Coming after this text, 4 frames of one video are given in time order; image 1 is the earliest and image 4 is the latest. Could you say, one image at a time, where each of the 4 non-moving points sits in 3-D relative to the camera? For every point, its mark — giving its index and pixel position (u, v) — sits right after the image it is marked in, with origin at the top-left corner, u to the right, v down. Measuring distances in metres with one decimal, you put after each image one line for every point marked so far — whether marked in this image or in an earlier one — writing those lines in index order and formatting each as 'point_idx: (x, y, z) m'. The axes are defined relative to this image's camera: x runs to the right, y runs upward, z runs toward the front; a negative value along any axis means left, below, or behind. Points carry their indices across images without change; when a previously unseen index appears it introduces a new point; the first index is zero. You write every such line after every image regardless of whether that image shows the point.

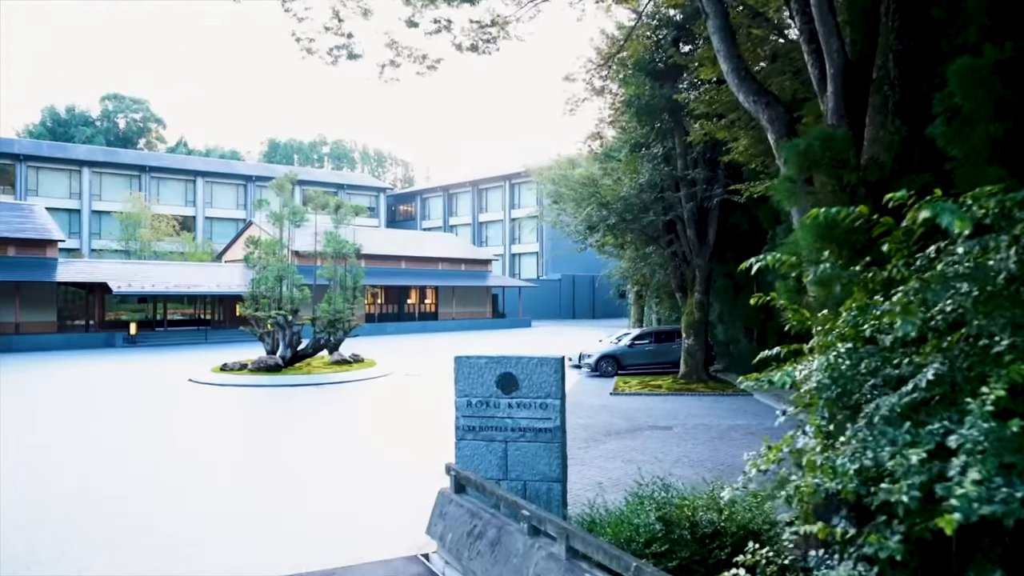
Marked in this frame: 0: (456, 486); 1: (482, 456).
0: (-0.5, -1.7, +6.2) m
1: (-0.3, -1.6, +6.9) m
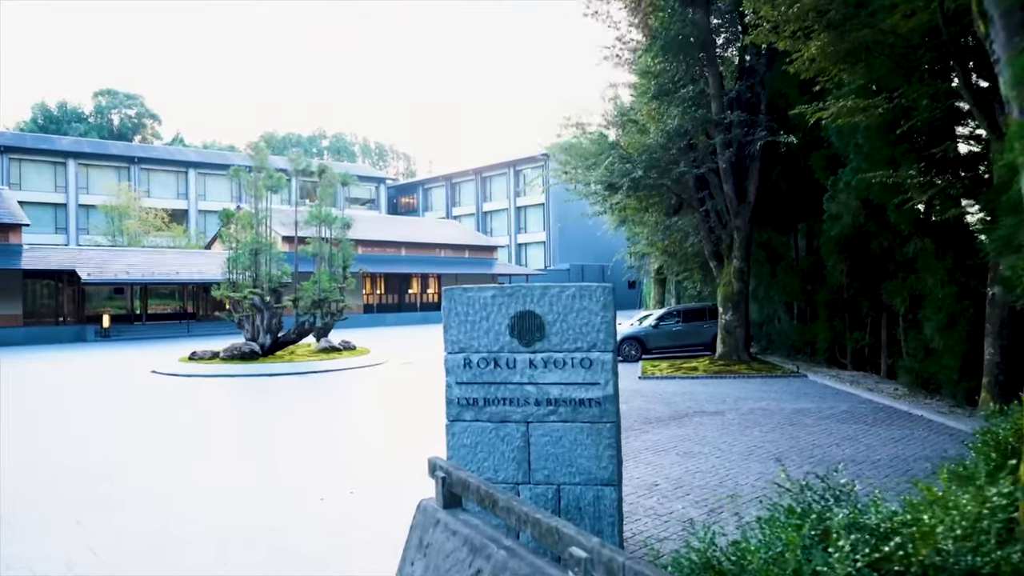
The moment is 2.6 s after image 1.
0: (-0.3, -1.1, +3.7) m
1: (-0.1, -0.9, +4.4) m
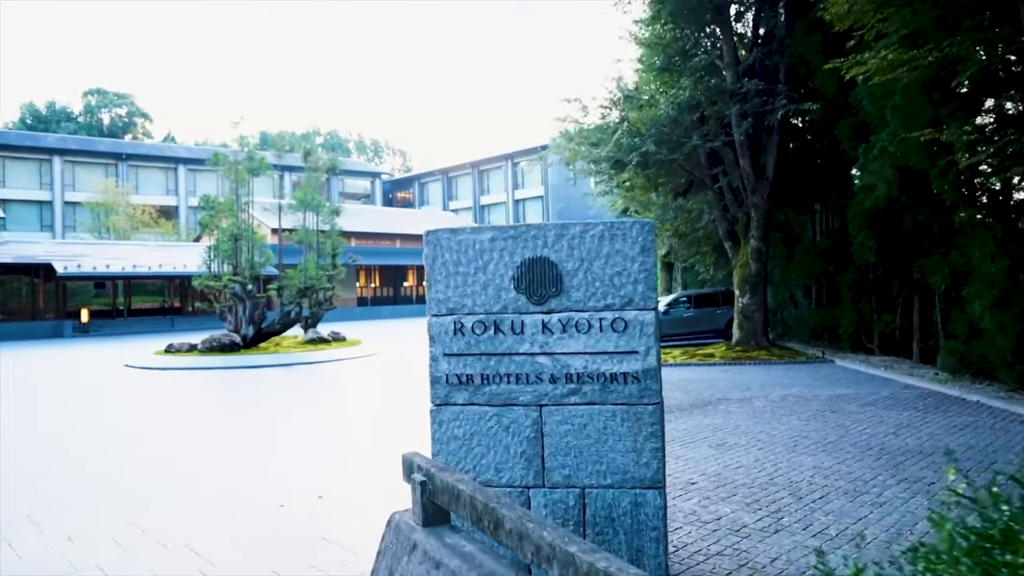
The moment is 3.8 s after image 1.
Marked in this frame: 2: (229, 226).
0: (-0.3, -0.8, +2.6) m
1: (-0.1, -0.7, +3.3) m
2: (-7.1, +1.6, +18.7) m
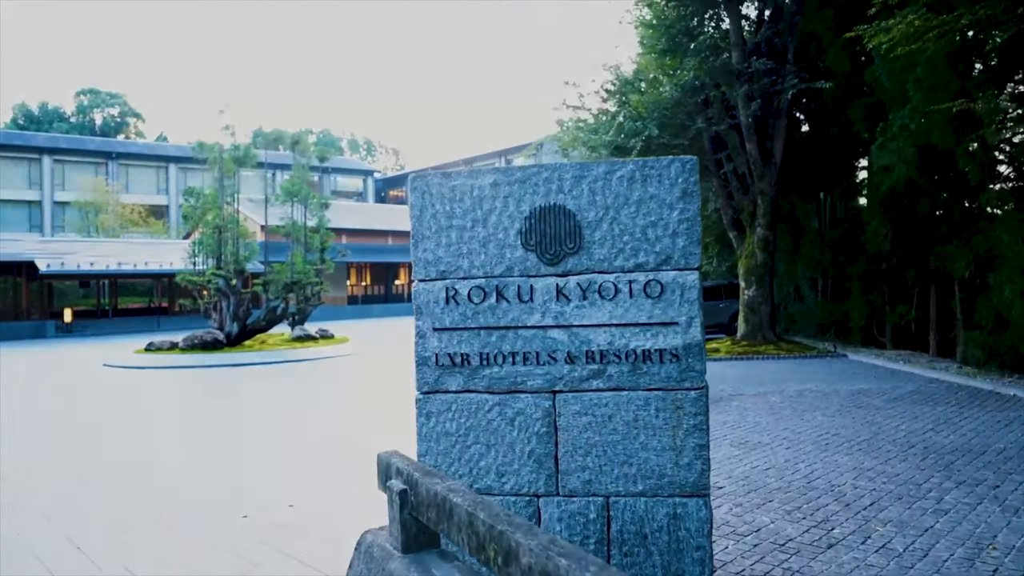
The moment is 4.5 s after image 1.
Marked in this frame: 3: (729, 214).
0: (-0.3, -0.7, +2.0) m
1: (-0.1, -0.5, +2.6) m
2: (-7.2, +1.7, +18.0) m
3: (+4.5, +1.5, +15.1) m
